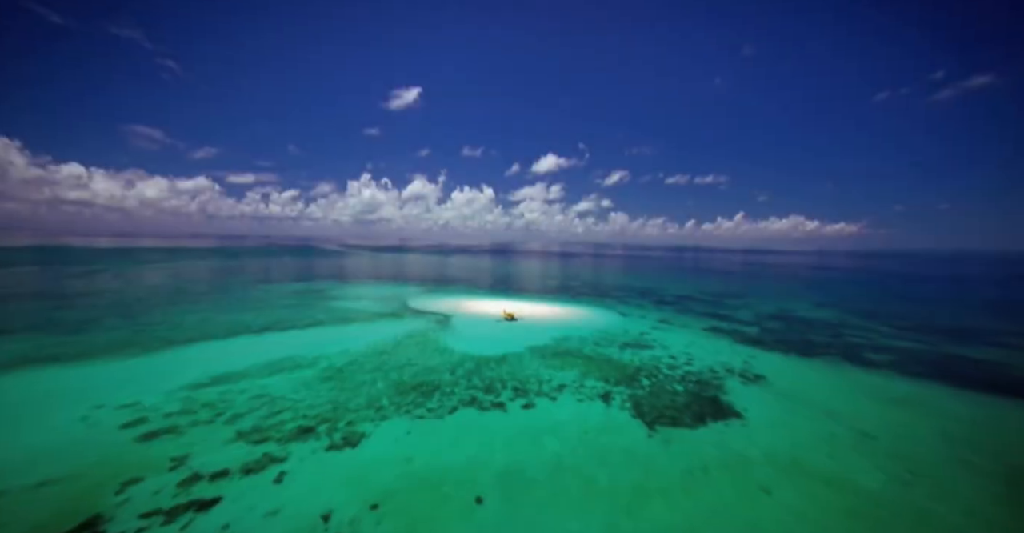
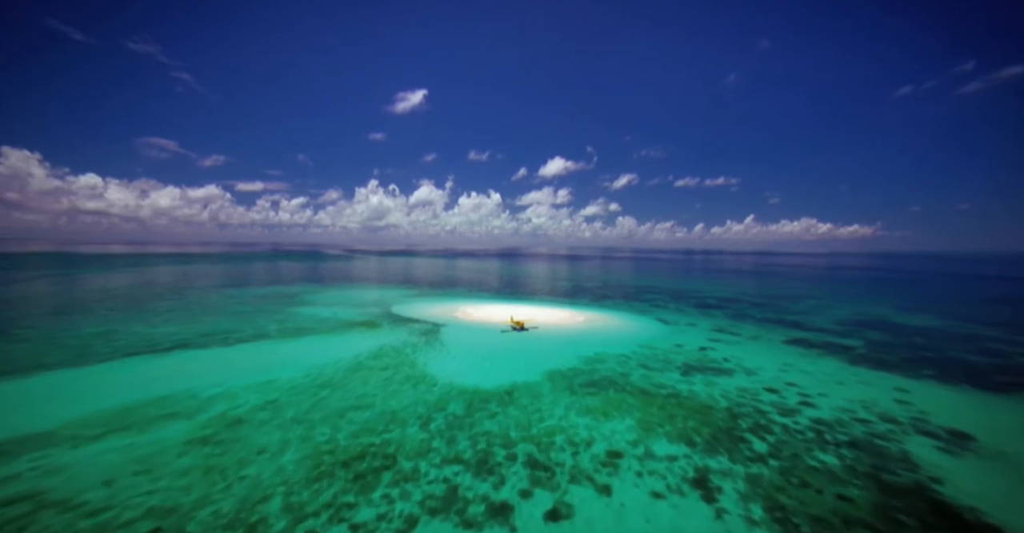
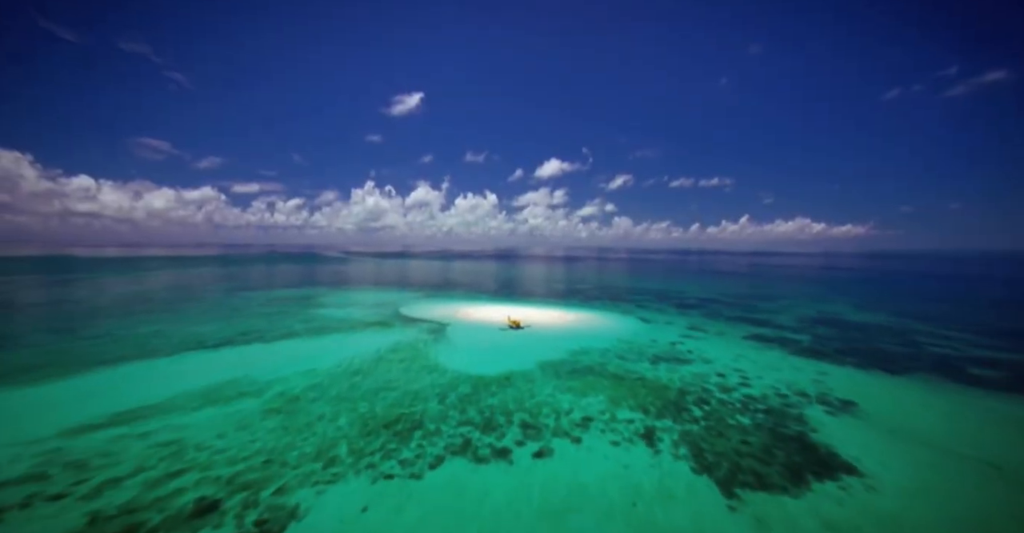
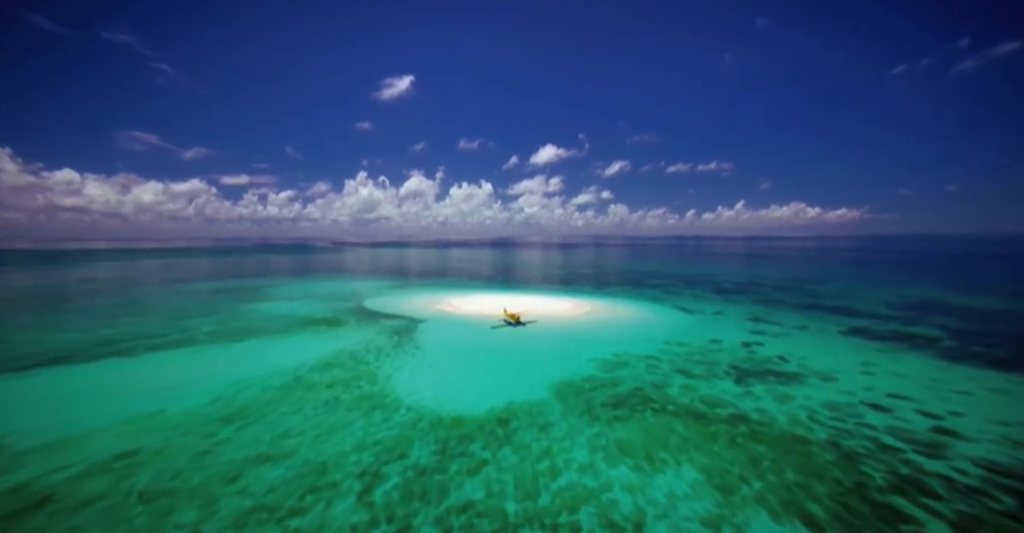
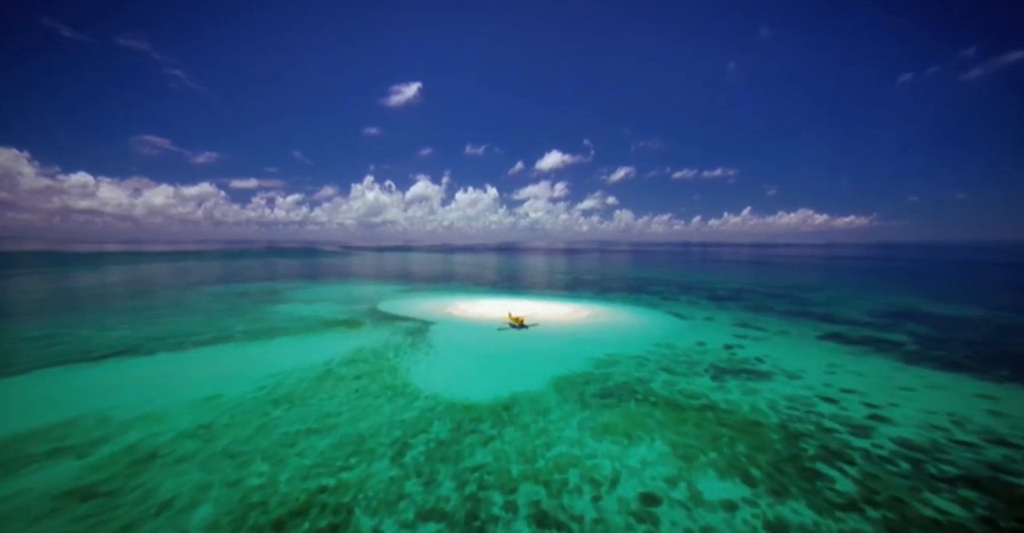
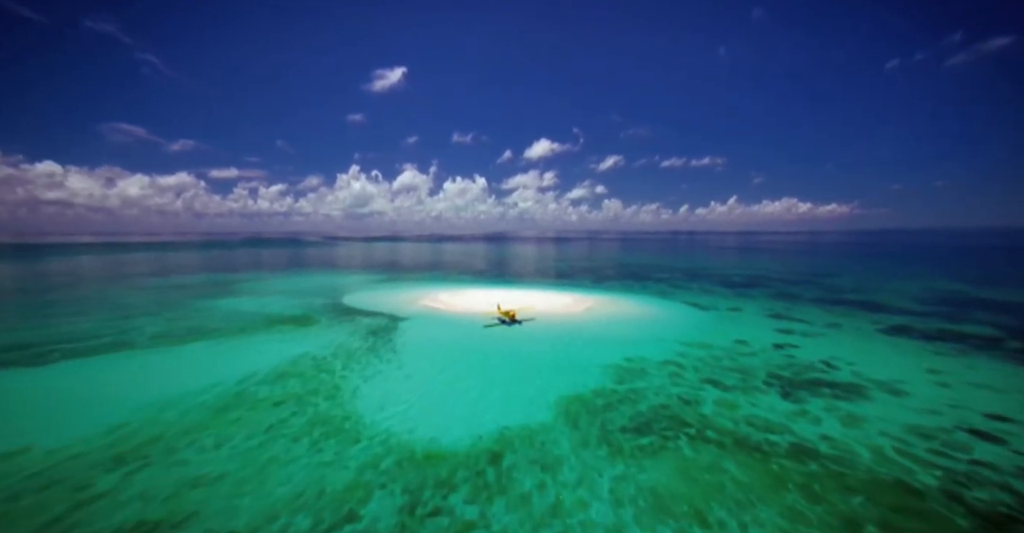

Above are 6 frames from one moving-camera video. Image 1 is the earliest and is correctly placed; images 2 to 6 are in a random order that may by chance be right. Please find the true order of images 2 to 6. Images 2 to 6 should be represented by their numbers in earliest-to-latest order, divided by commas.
3, 2, 5, 4, 6
